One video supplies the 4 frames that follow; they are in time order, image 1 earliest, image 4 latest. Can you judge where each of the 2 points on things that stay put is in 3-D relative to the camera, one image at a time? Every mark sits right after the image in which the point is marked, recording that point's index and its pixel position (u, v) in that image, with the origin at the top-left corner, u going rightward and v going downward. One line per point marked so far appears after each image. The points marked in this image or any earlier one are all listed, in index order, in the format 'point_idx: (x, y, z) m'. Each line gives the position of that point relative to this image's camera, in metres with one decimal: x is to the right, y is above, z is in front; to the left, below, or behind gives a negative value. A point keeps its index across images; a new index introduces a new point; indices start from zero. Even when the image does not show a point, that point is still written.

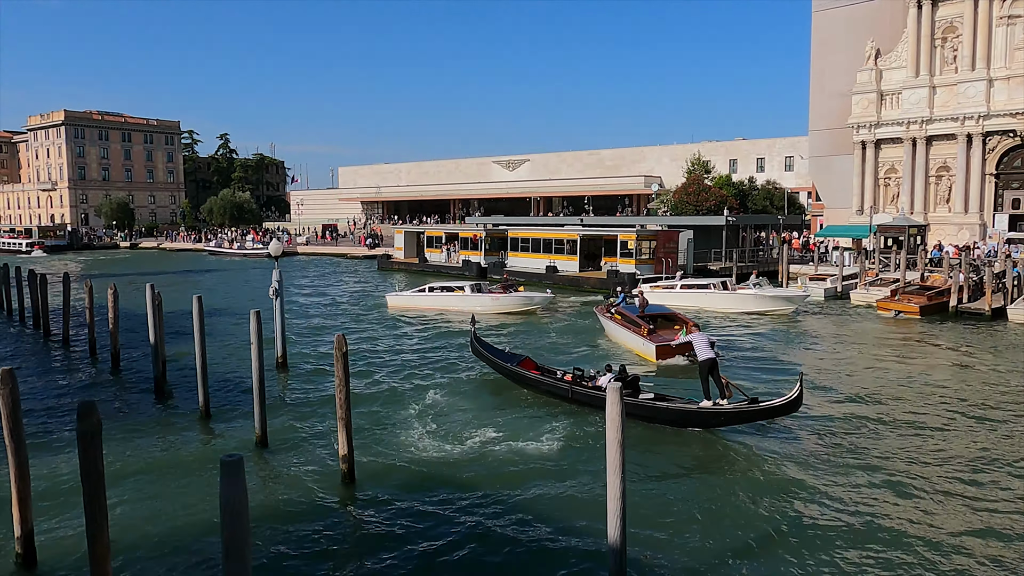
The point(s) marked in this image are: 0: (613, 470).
0: (+1.0, -2.0, +7.9) m
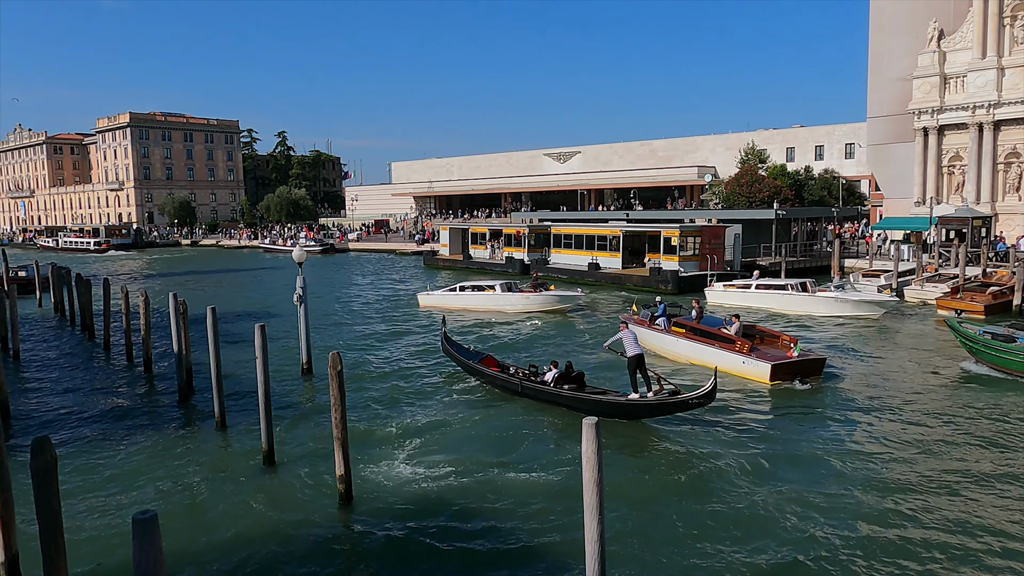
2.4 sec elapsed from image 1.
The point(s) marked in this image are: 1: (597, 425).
0: (+0.8, -2.2, +7.4) m
1: (+0.8, -1.3, +7.2) m
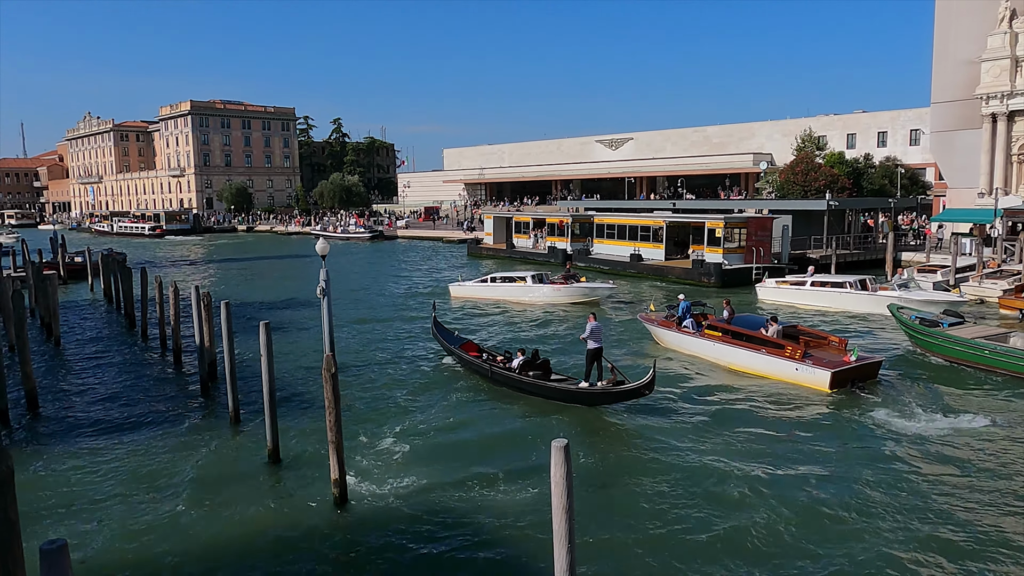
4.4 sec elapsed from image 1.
0: (+0.5, -2.3, +6.9) m
1: (+0.5, -1.5, +6.7) m
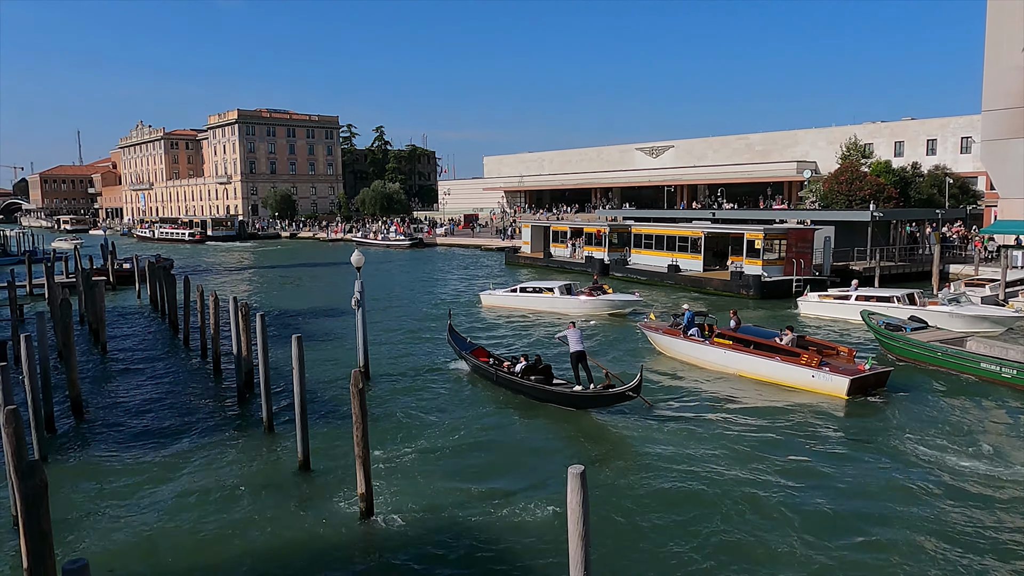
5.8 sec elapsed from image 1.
0: (+0.6, -2.6, +6.9) m
1: (+0.7, -1.7, +6.7) m
